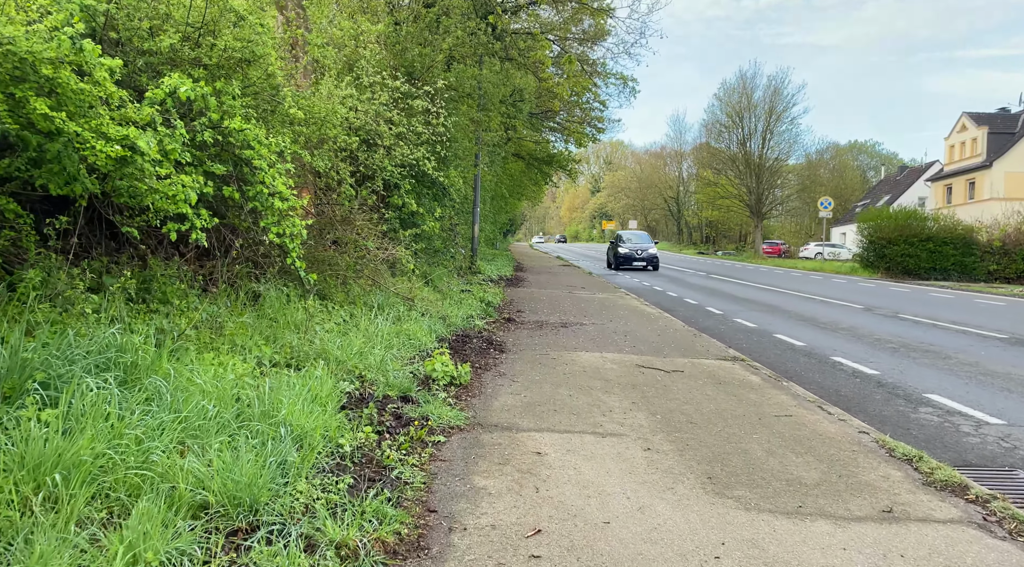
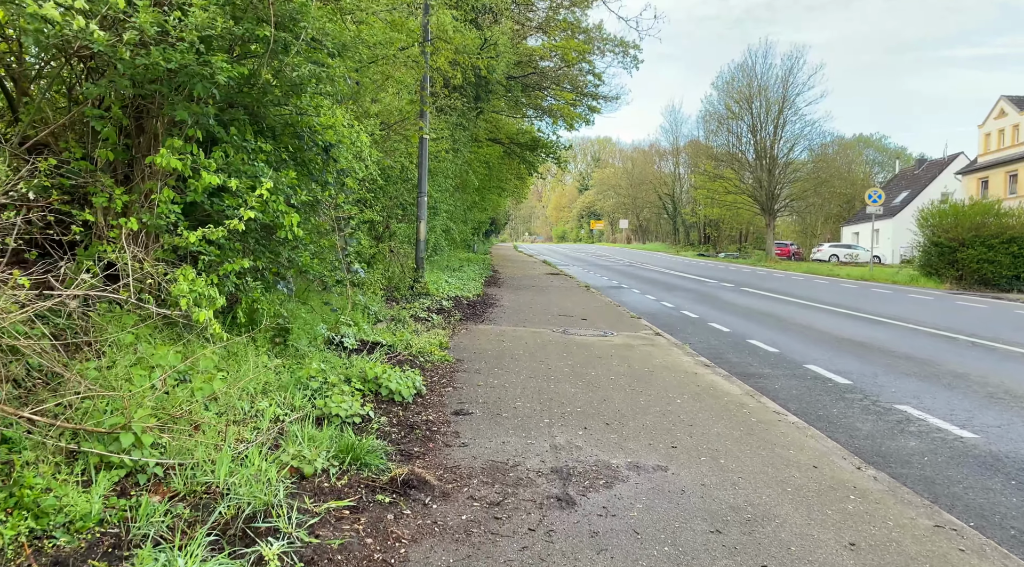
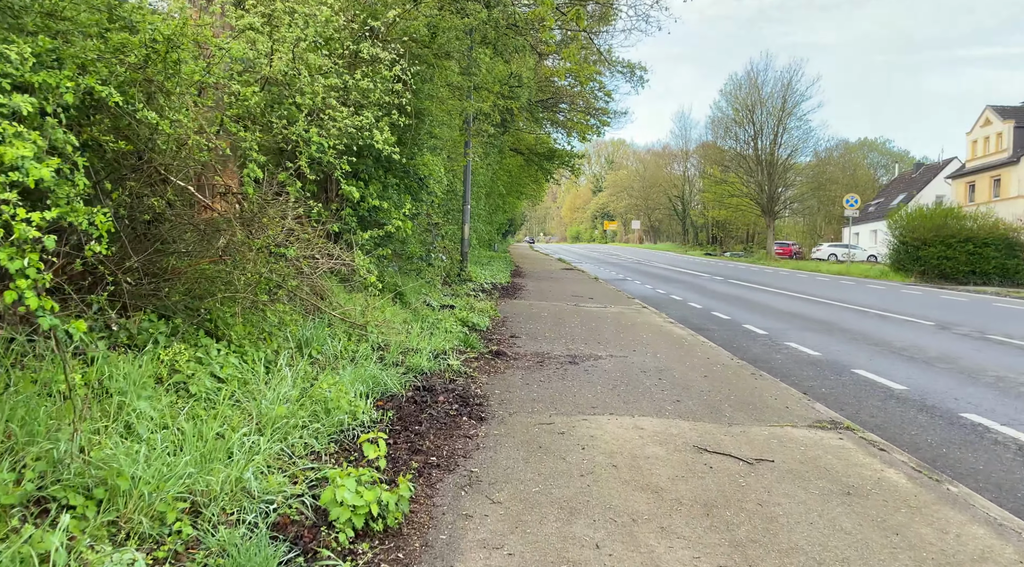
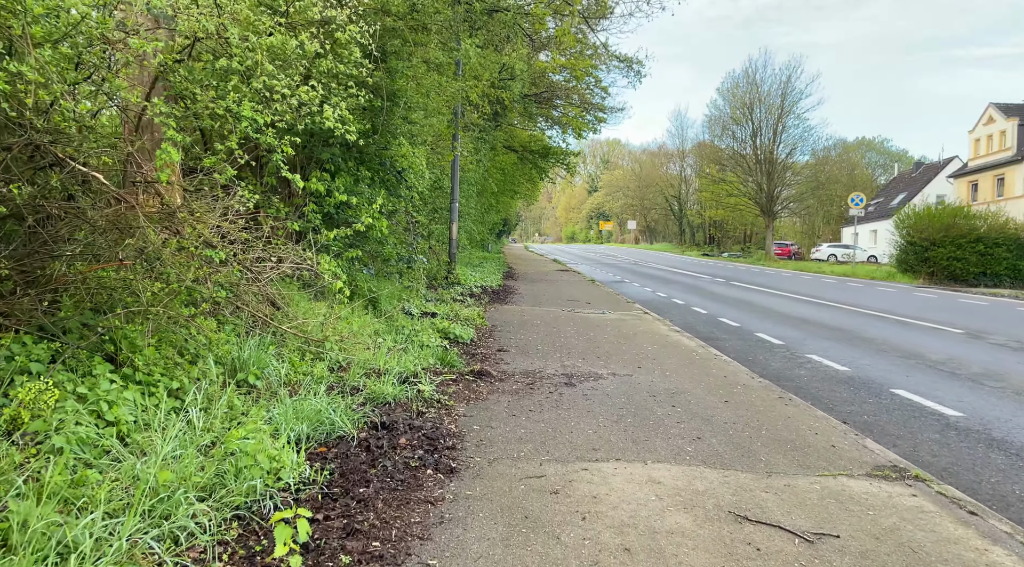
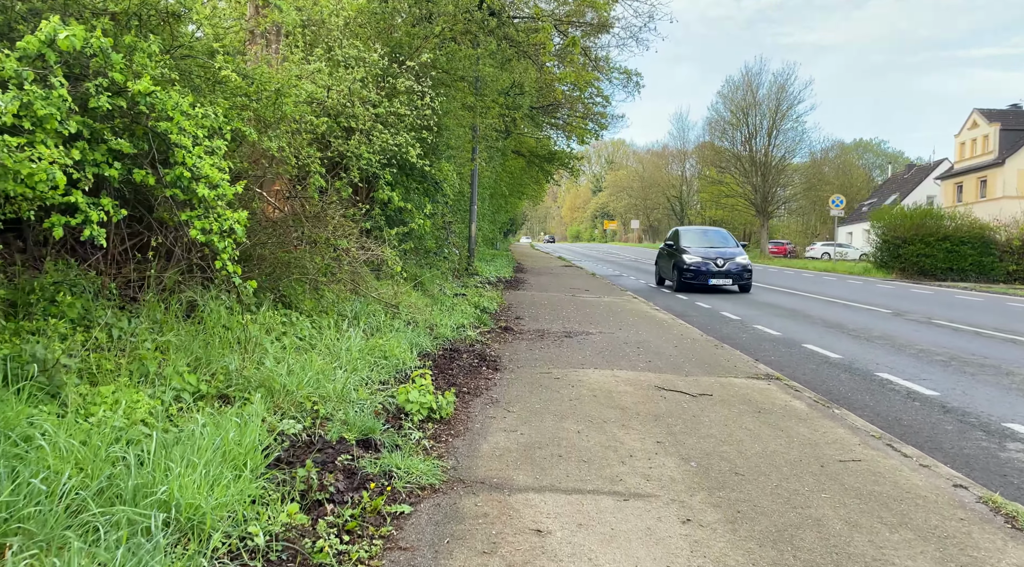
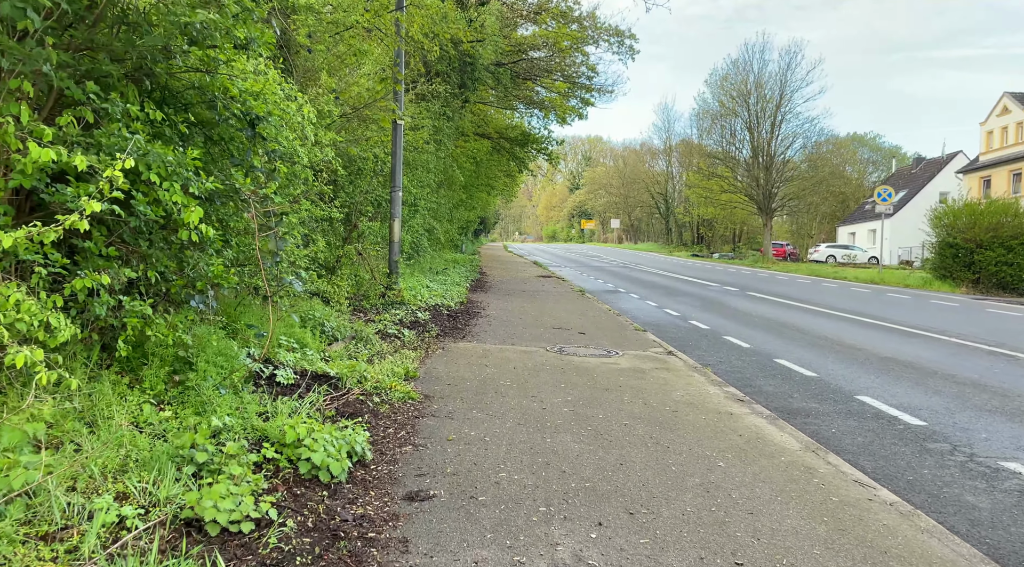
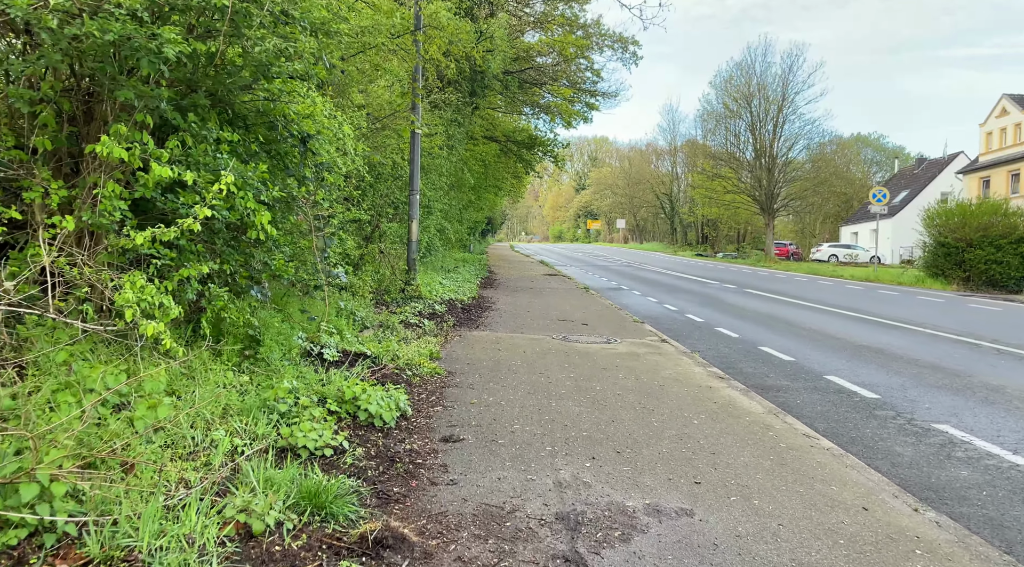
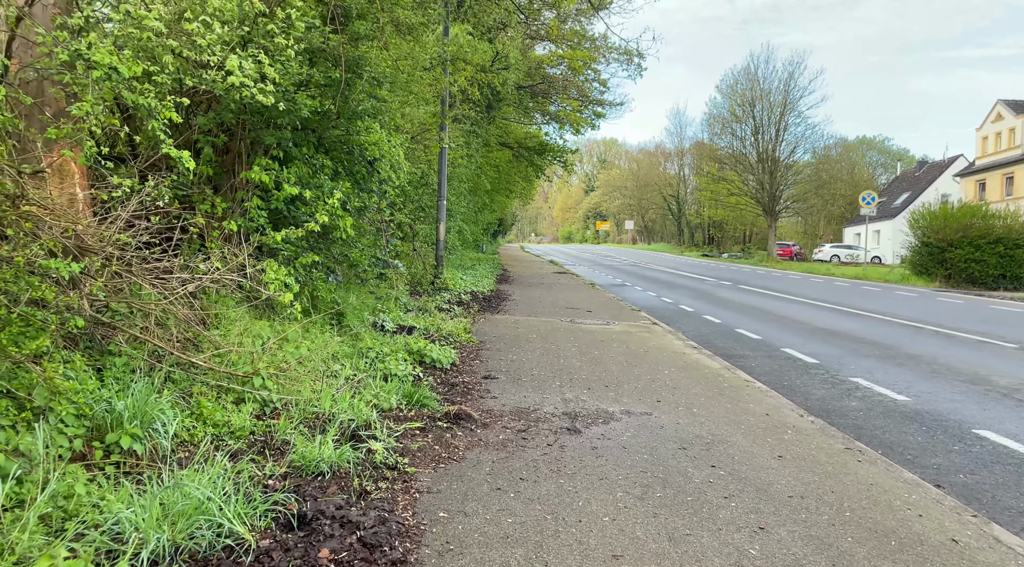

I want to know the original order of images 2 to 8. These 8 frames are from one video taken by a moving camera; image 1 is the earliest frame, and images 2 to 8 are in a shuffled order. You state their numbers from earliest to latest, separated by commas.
5, 3, 4, 8, 2, 7, 6
